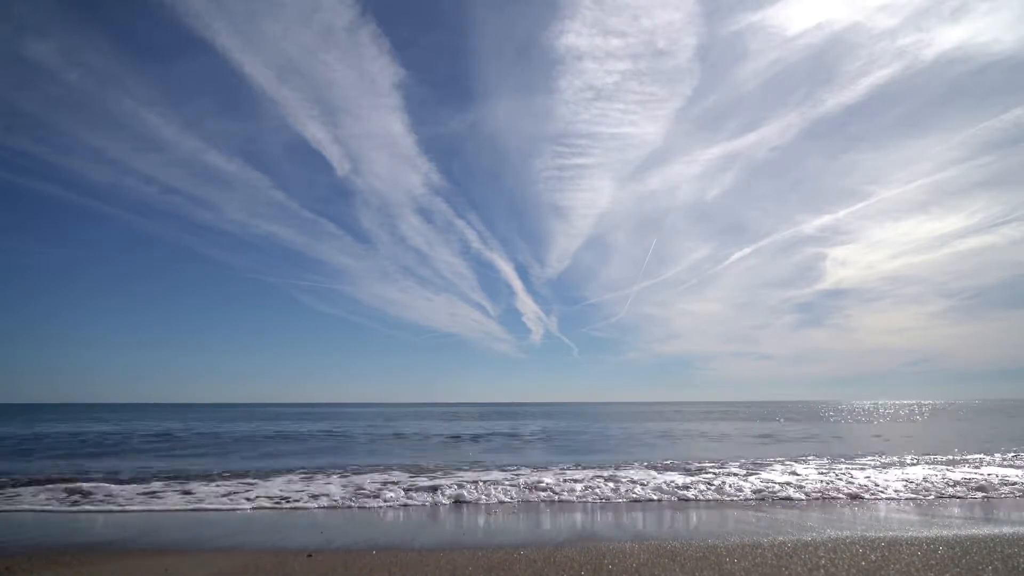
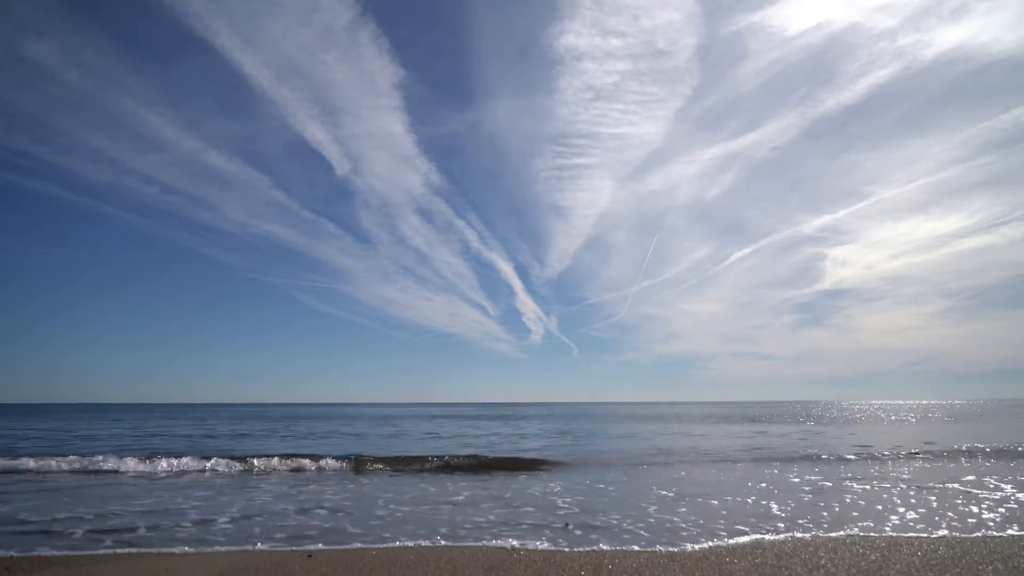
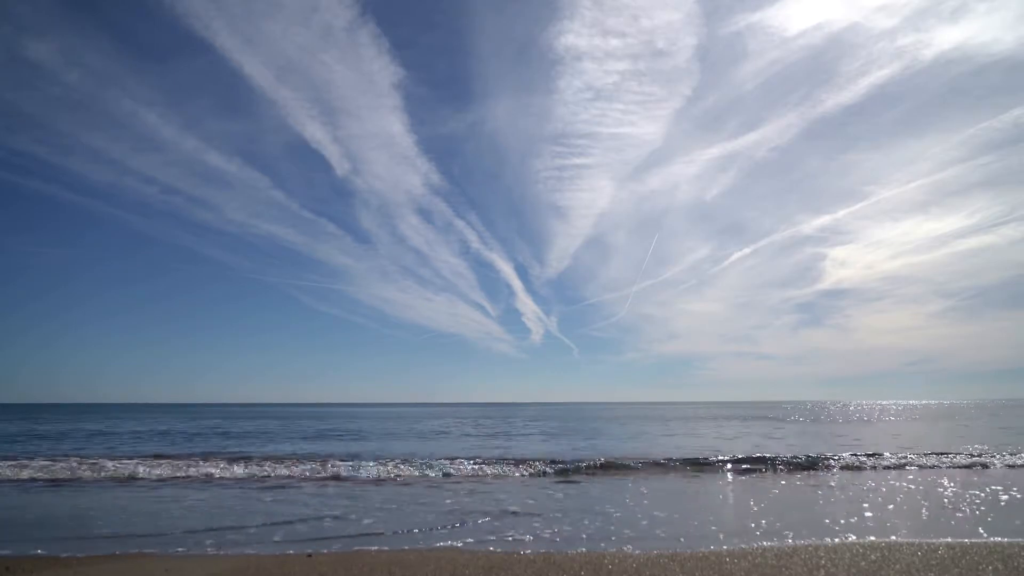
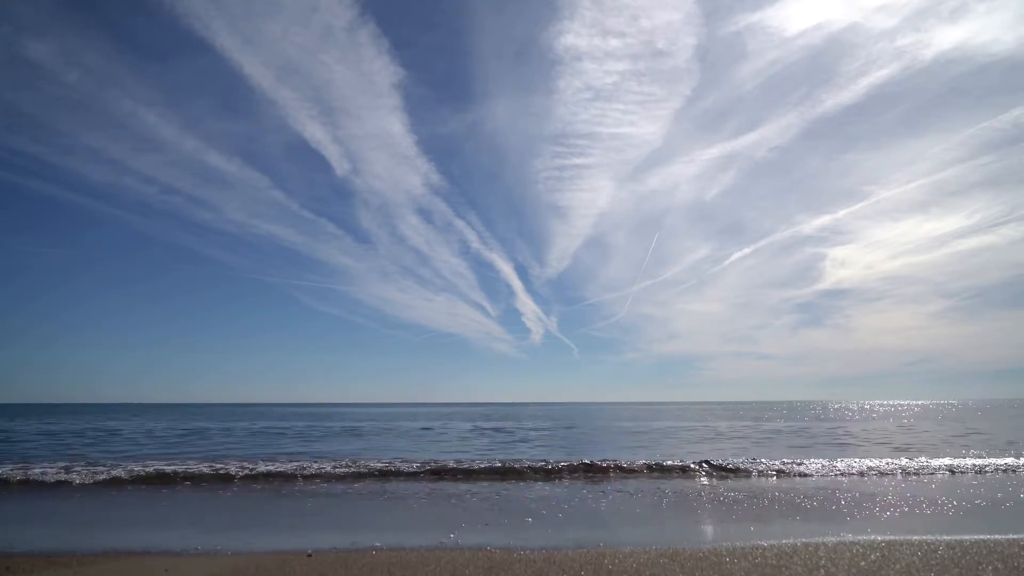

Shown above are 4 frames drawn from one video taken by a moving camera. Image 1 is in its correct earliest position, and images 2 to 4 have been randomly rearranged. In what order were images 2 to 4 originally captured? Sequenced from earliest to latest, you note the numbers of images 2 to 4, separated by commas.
2, 3, 4
